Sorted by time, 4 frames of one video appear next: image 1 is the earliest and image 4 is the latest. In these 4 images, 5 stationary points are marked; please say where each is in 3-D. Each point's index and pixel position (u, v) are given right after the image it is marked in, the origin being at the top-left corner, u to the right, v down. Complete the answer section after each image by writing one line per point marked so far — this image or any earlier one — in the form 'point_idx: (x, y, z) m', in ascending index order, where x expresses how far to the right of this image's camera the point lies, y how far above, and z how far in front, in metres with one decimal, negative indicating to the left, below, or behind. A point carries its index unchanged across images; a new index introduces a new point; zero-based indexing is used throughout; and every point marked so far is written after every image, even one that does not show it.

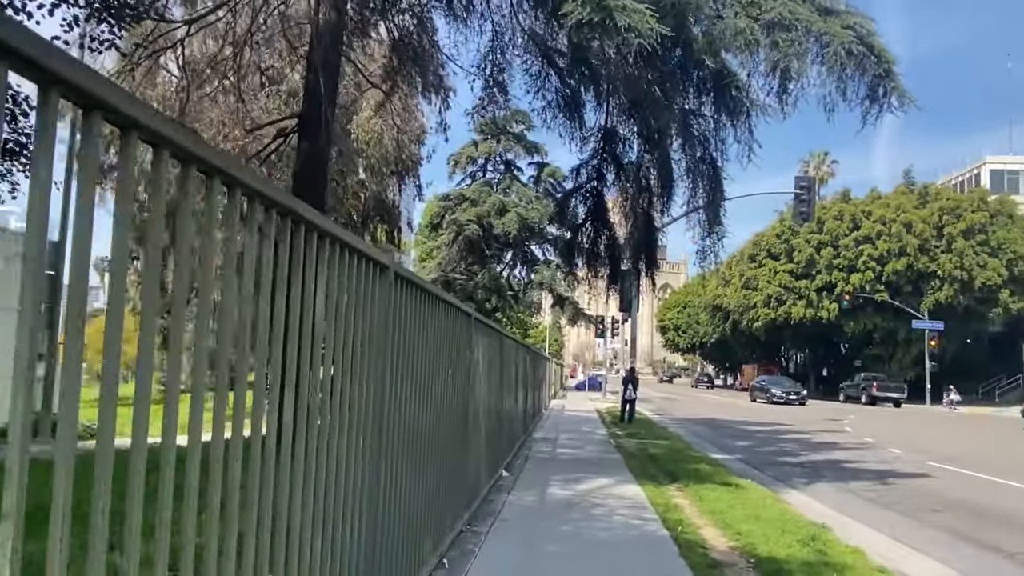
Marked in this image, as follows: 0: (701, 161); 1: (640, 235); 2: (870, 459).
0: (+3.2, +2.2, +13.1) m
1: (+2.7, +1.1, +16.1) m
2: (+7.5, -3.6, +15.9) m
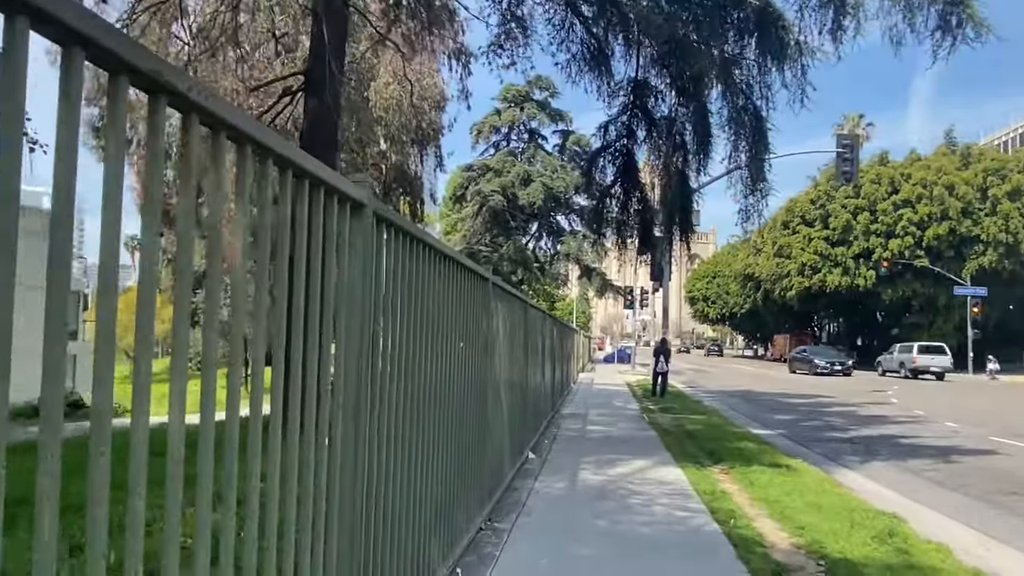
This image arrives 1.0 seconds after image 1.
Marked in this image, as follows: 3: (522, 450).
0: (+3.6, +2.8, +11.9) m
1: (+3.2, +1.8, +14.9) m
2: (+8.0, -2.8, +14.8) m
3: (+0.1, -2.0, +9.2) m
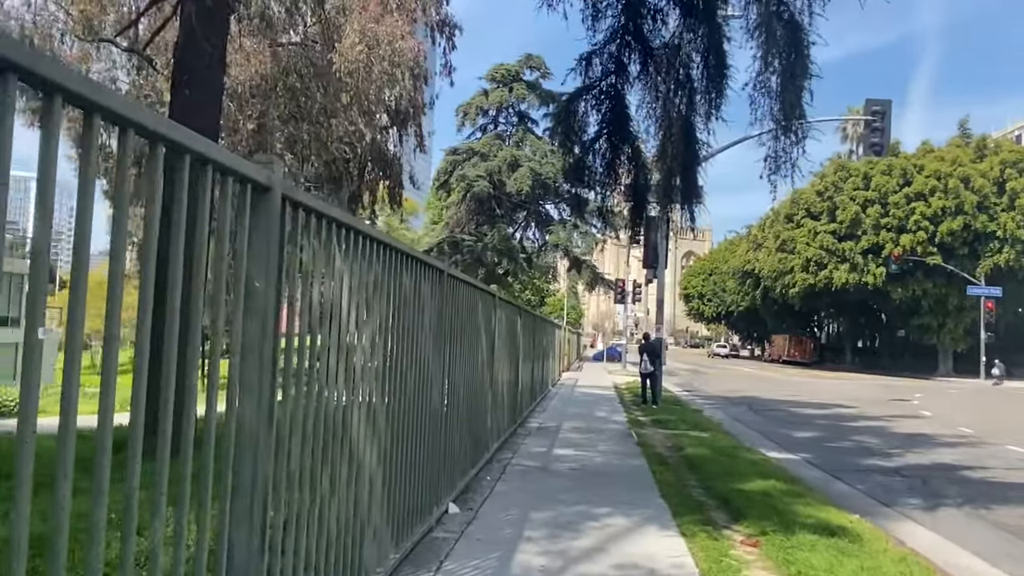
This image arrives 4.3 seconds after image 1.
0: (+2.9, +3.0, +8.5) m
1: (+2.5, +2.1, +11.6) m
2: (+7.2, -2.7, +11.5) m
3: (-0.6, -1.7, +5.8) m
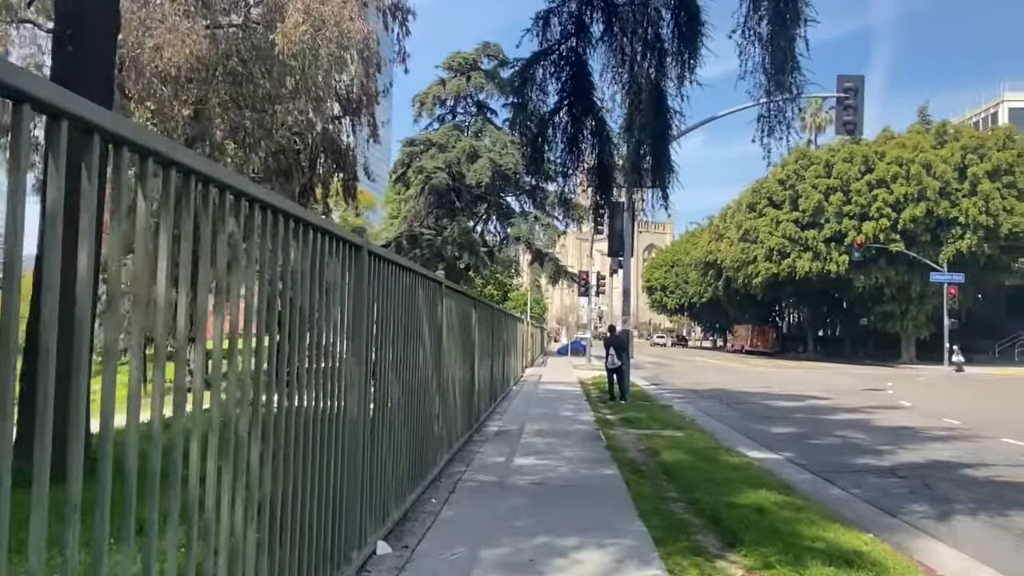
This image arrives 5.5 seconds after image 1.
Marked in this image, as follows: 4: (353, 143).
0: (+2.4, +3.2, +7.3) m
1: (+1.8, +2.3, +10.3) m
2: (+6.6, -2.4, +10.5) m
3: (-0.9, -1.6, +4.5) m
4: (-4.0, +3.7, +18.4) m
